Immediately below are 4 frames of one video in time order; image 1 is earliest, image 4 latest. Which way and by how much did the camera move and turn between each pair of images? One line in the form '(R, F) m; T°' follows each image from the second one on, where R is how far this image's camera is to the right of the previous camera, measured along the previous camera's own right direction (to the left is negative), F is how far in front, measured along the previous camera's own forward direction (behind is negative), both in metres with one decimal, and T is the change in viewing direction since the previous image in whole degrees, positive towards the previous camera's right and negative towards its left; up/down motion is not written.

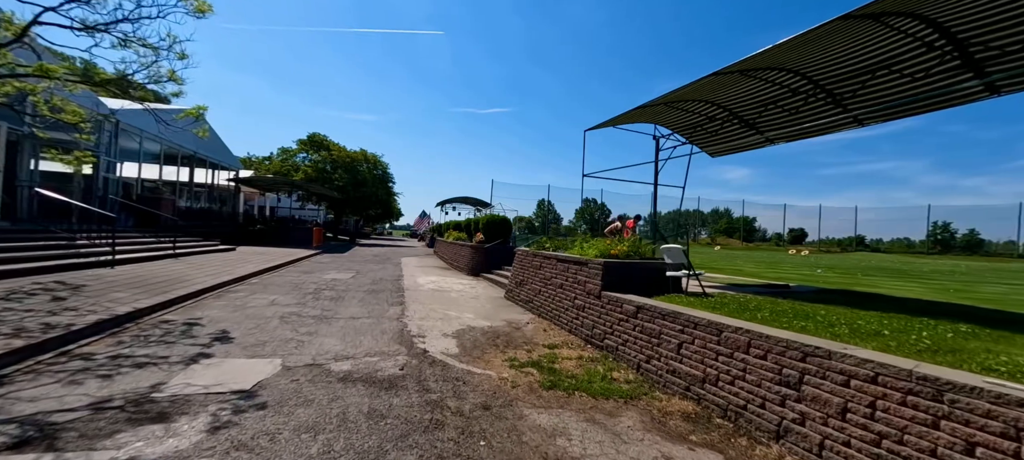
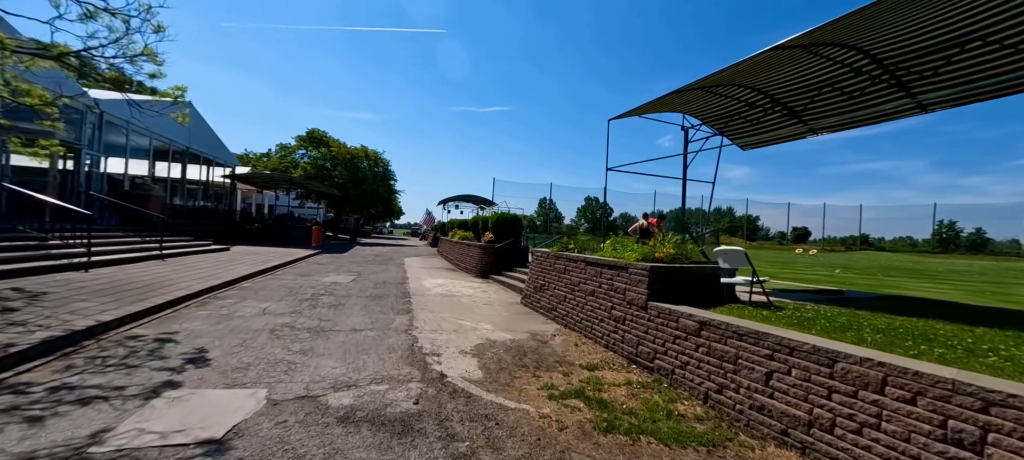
(-0.4, +0.9) m; 0°
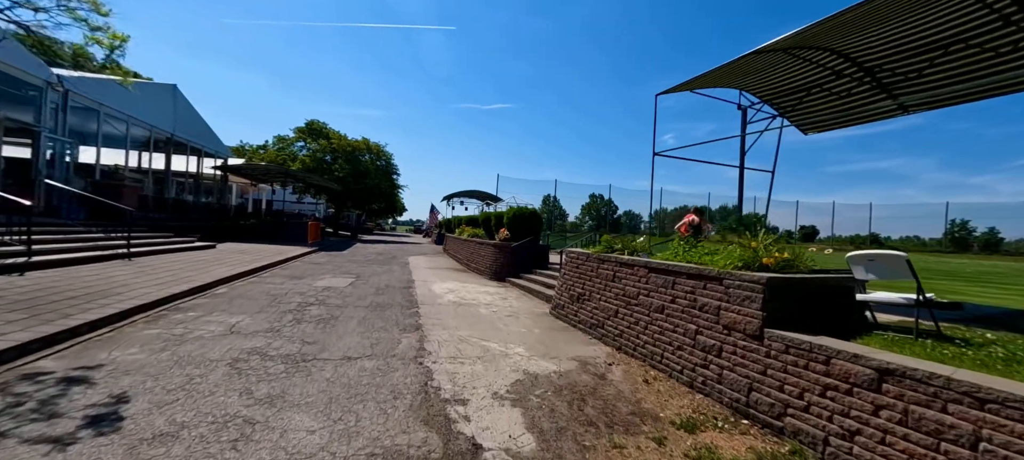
(-0.5, +1.6) m; 0°
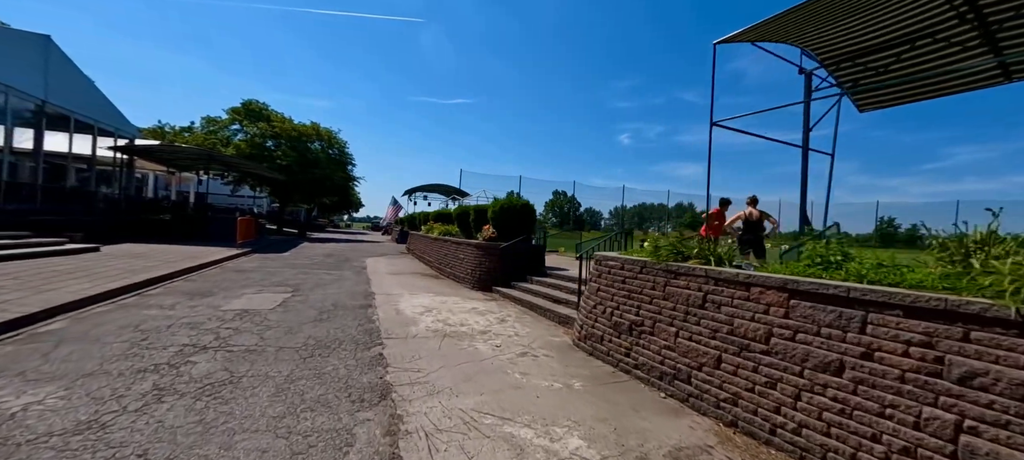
(-0.7, +2.4) m; +6°
